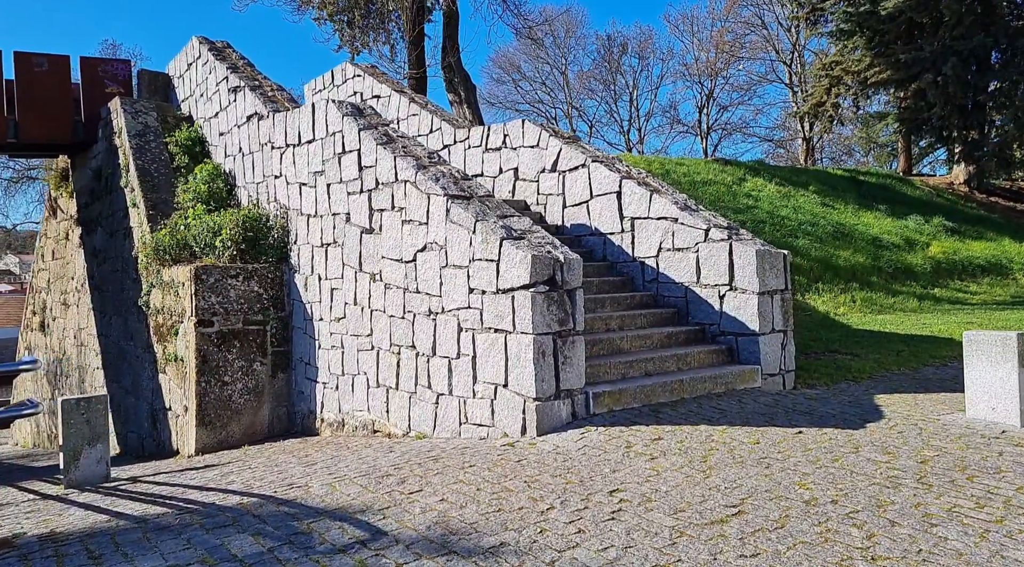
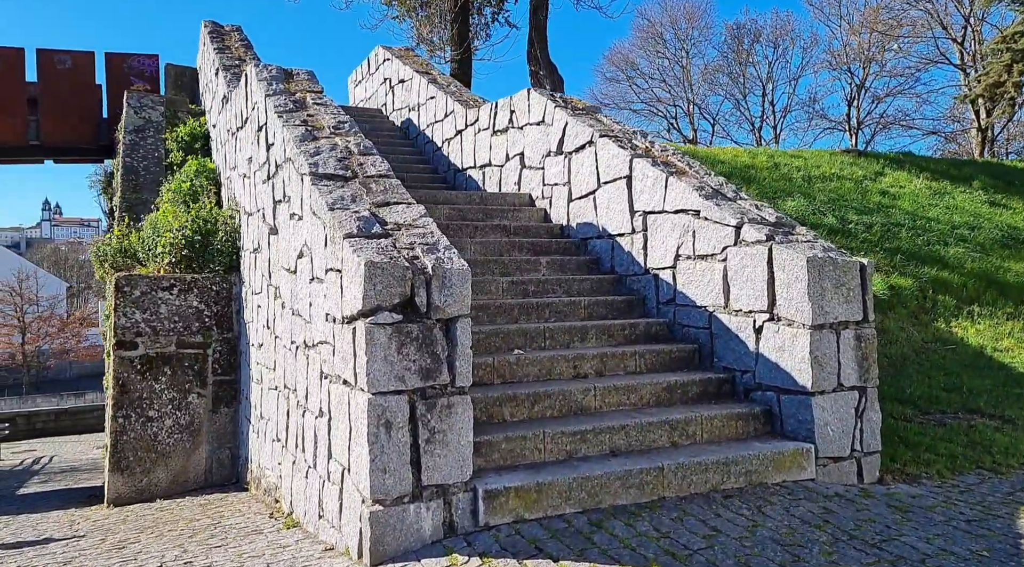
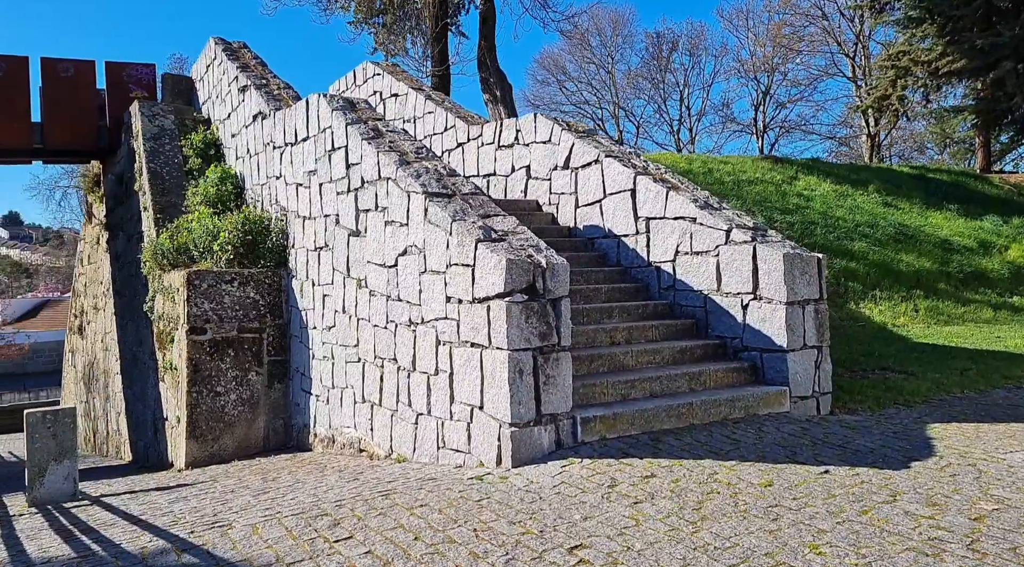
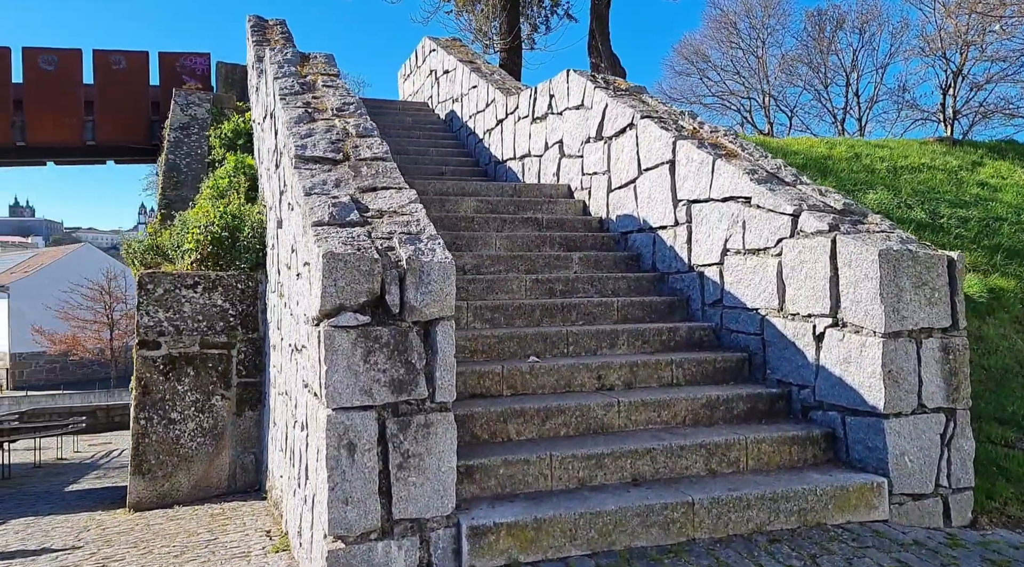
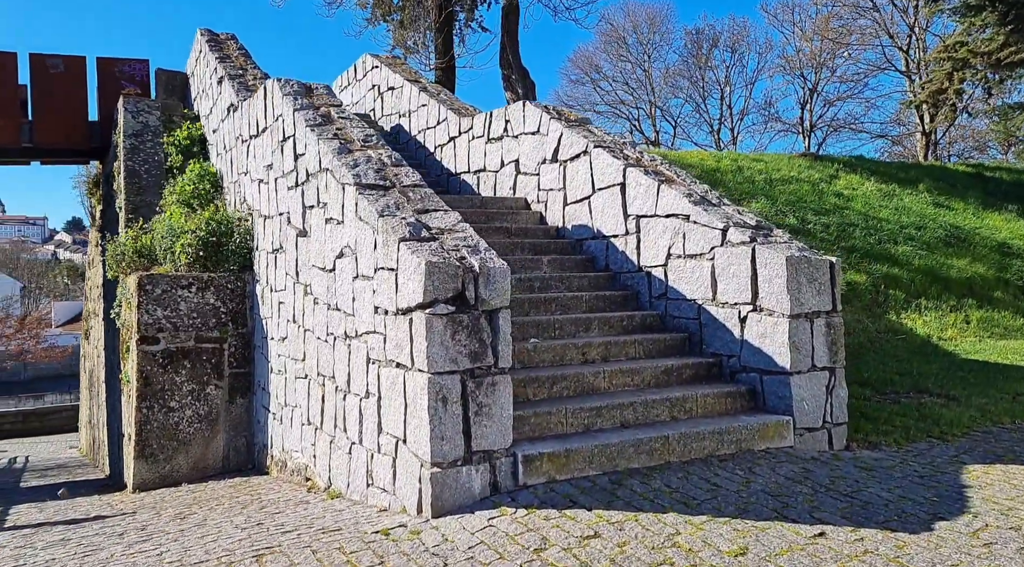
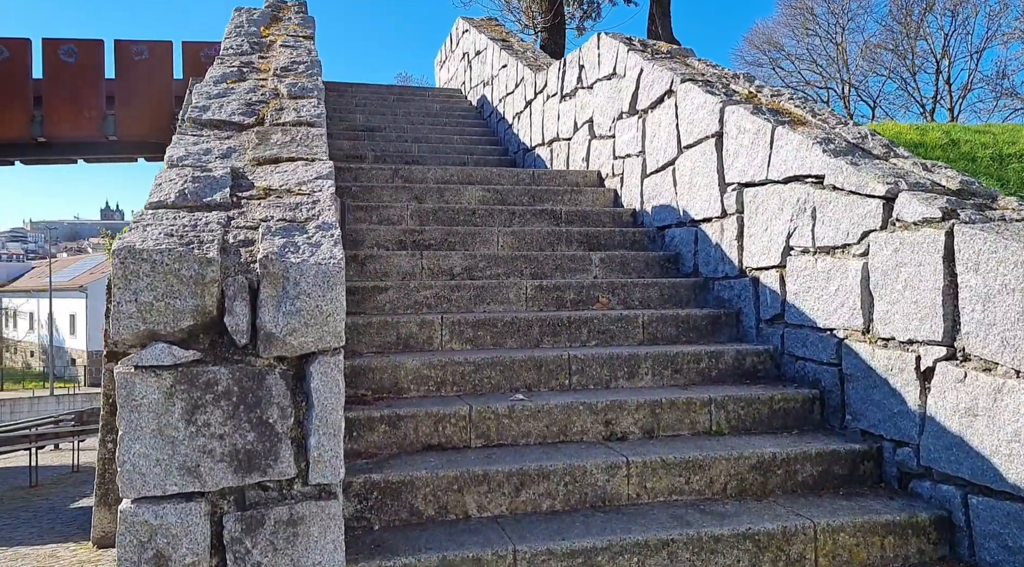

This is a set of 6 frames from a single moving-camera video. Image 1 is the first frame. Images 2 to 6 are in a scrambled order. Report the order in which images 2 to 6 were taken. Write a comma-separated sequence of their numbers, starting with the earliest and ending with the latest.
3, 5, 2, 4, 6
